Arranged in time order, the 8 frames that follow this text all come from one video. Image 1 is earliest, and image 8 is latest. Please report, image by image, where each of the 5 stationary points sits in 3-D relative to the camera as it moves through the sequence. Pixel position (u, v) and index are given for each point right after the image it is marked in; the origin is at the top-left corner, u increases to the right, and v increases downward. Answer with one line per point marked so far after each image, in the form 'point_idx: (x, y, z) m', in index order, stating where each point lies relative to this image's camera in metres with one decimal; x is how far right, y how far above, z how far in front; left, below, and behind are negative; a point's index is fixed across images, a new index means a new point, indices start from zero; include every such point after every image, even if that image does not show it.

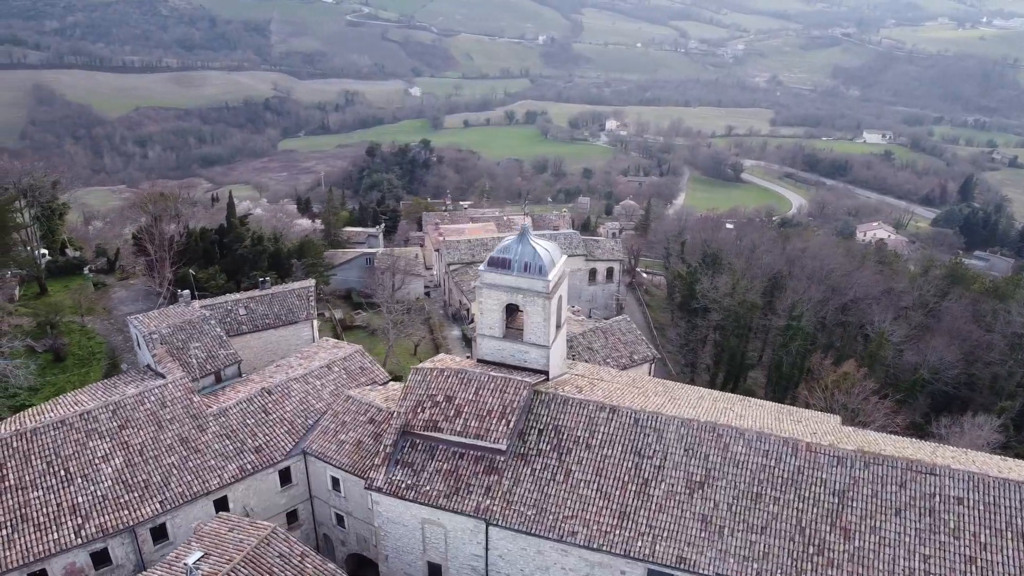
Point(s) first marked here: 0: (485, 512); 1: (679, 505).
0: (-0.7, -5.5, +19.7) m
1: (+4.0, -5.2, +19.3) m
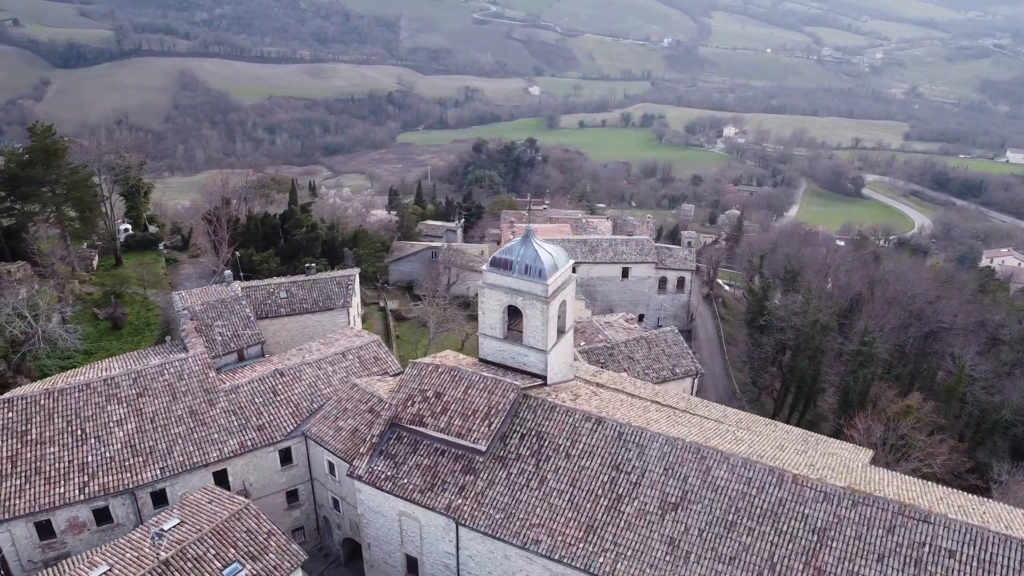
0: (-1.4, -5.4, +19.8) m
1: (+3.1, -5.5, +18.6) m
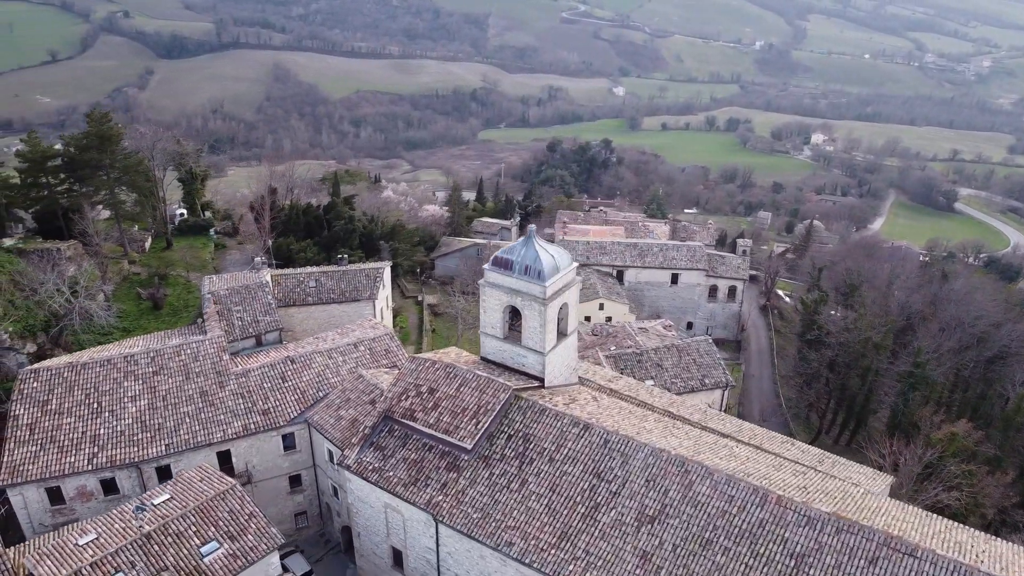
0: (-1.9, -5.4, +19.8) m
1: (+2.5, -5.6, +18.3) m
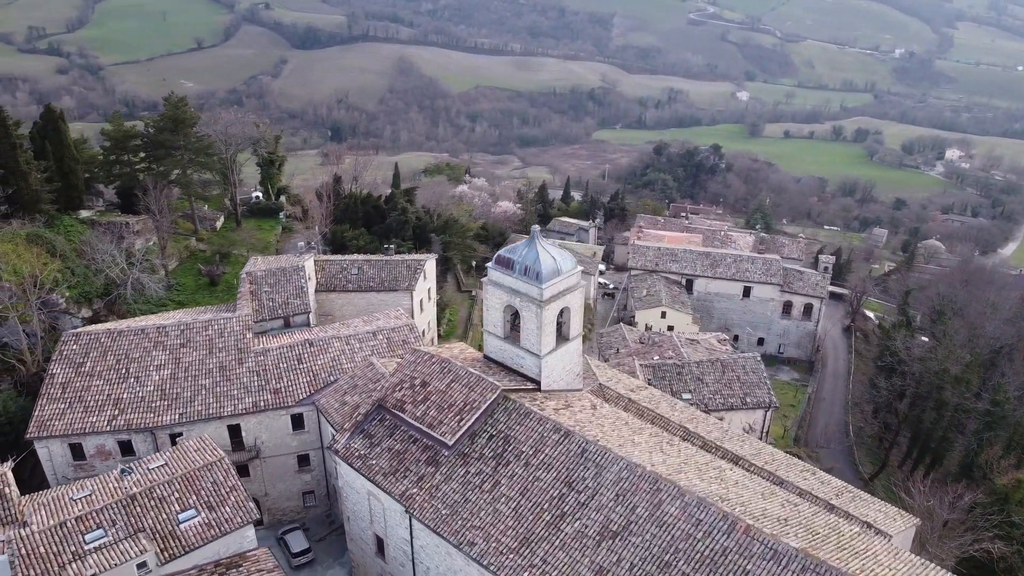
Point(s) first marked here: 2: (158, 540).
0: (-2.6, -5.2, +20.0) m
1: (+1.5, -5.7, +17.8) m
2: (-8.2, -5.9, +18.7) m
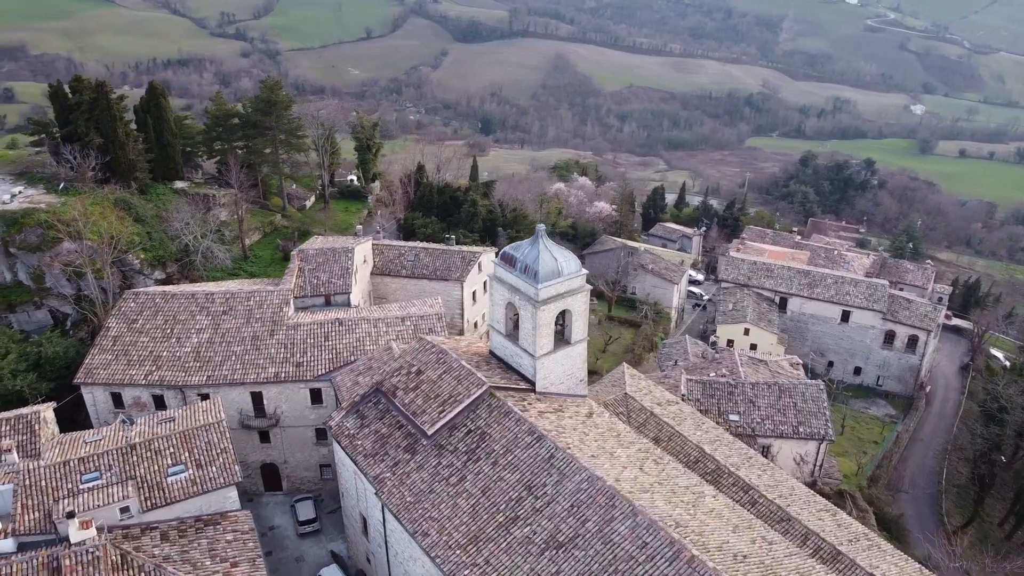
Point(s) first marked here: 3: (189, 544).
0: (-3.4, -4.9, +20.3) m
1: (+0.3, -5.8, +17.5) m
2: (-9.1, -5.0, +20.1) m
3: (-7.8, -6.2, +19.6) m
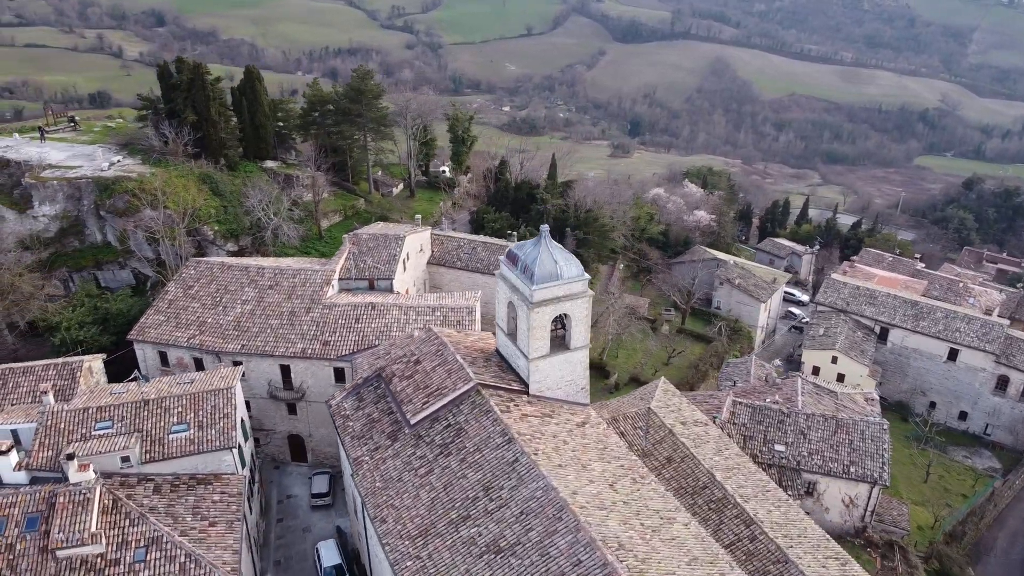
0: (-4.0, -4.5, +20.8) m
1: (-1.0, -5.7, +17.3) m
2: (-9.7, -4.1, +21.5) m
3: (-8.6, -5.4, +20.8) m
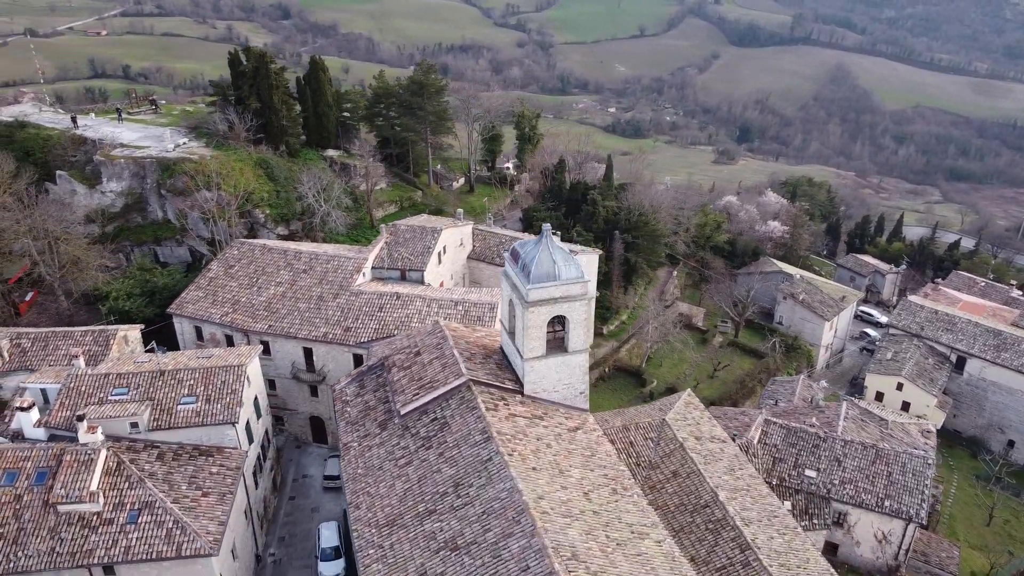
0: (-4.3, -4.2, +21.0) m
1: (-1.9, -5.6, +17.3) m
2: (-9.9, -3.4, +22.5) m
3: (-9.0, -4.8, +21.7) m
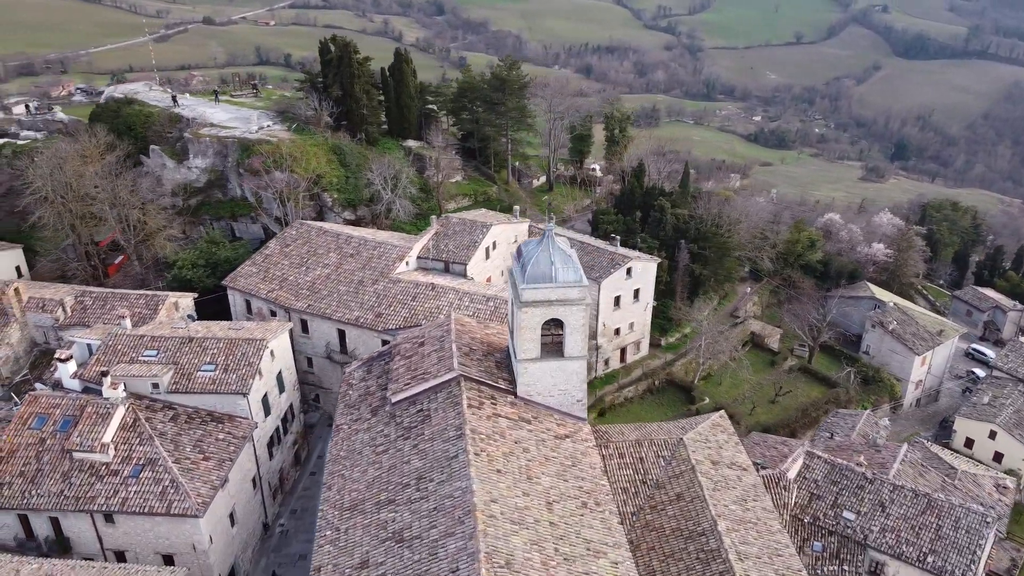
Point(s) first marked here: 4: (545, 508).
0: (-4.7, -3.8, +21.4) m
1: (-3.0, -5.3, +17.3) m
2: (-9.8, -2.6, +23.8) m
3: (-9.2, -4.0, +22.8) m
4: (+0.9, -4.9, +17.9) m
